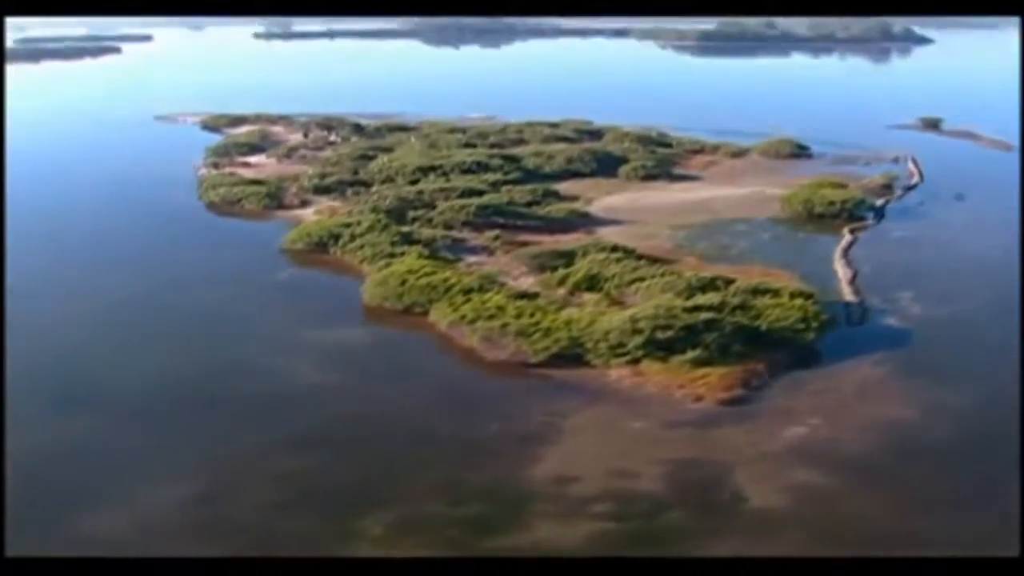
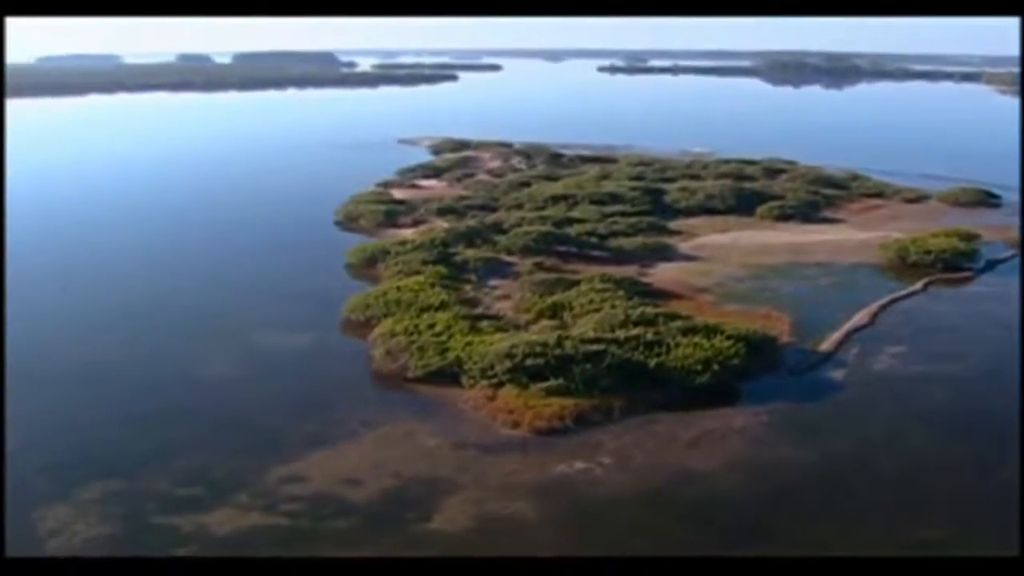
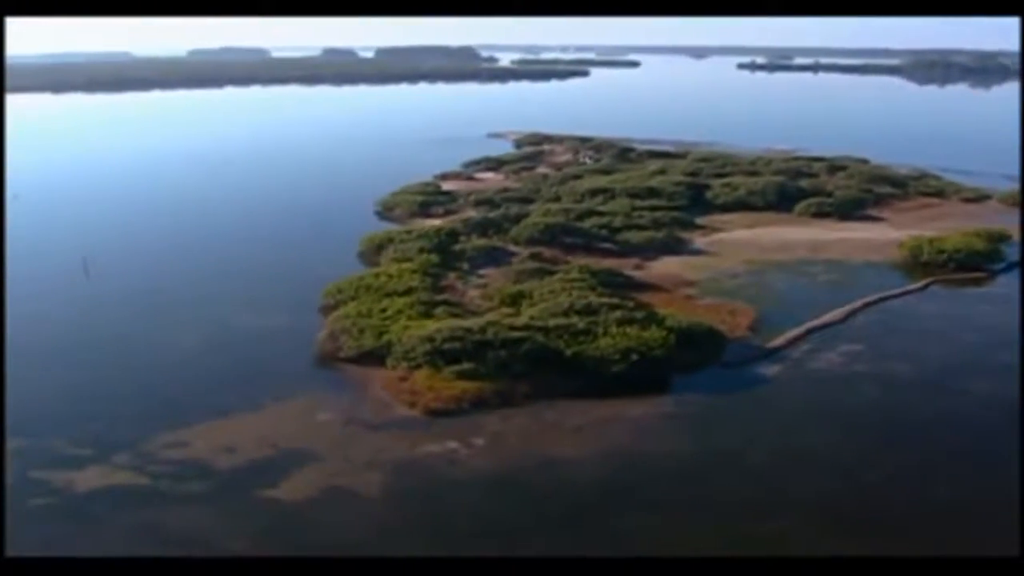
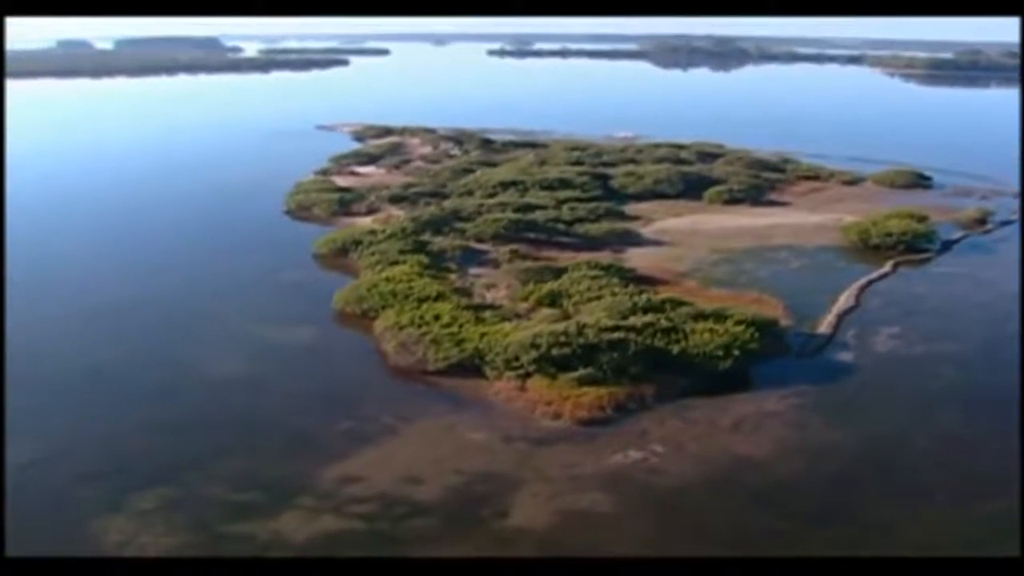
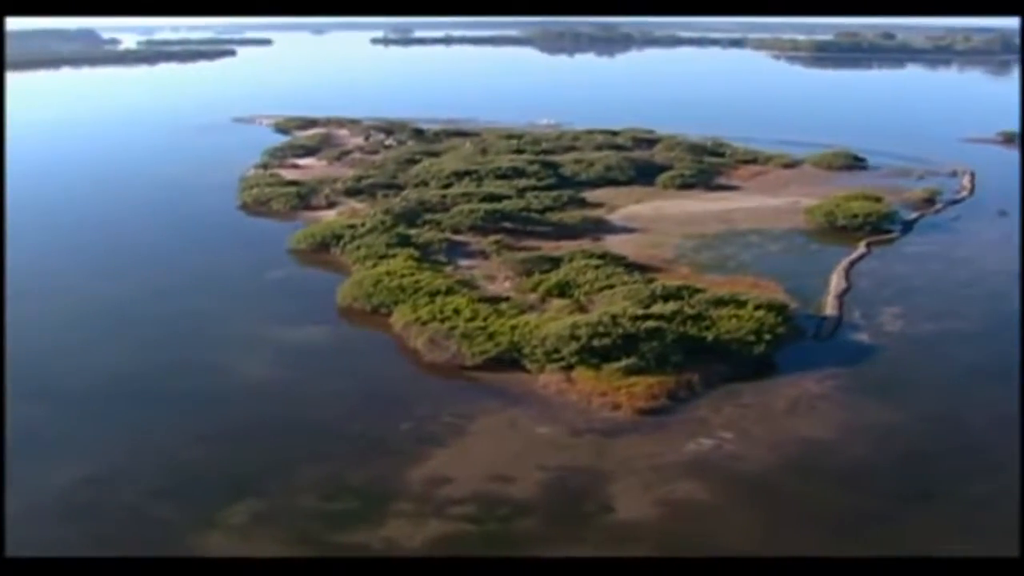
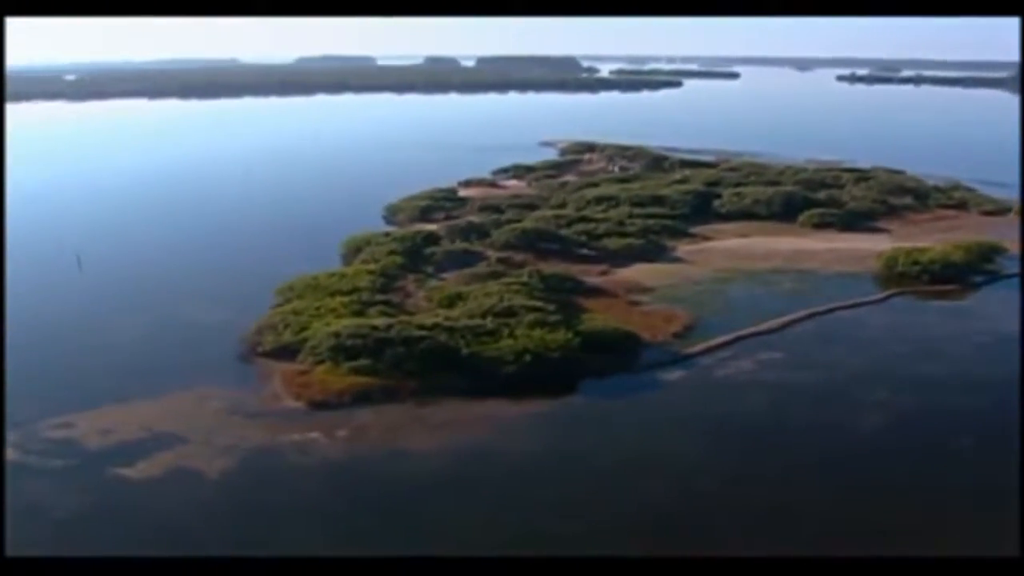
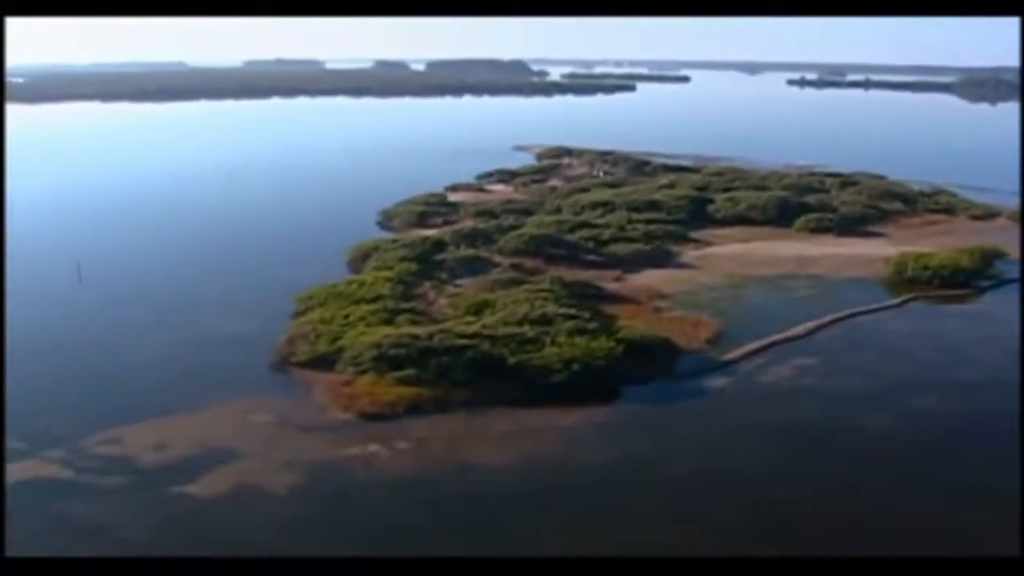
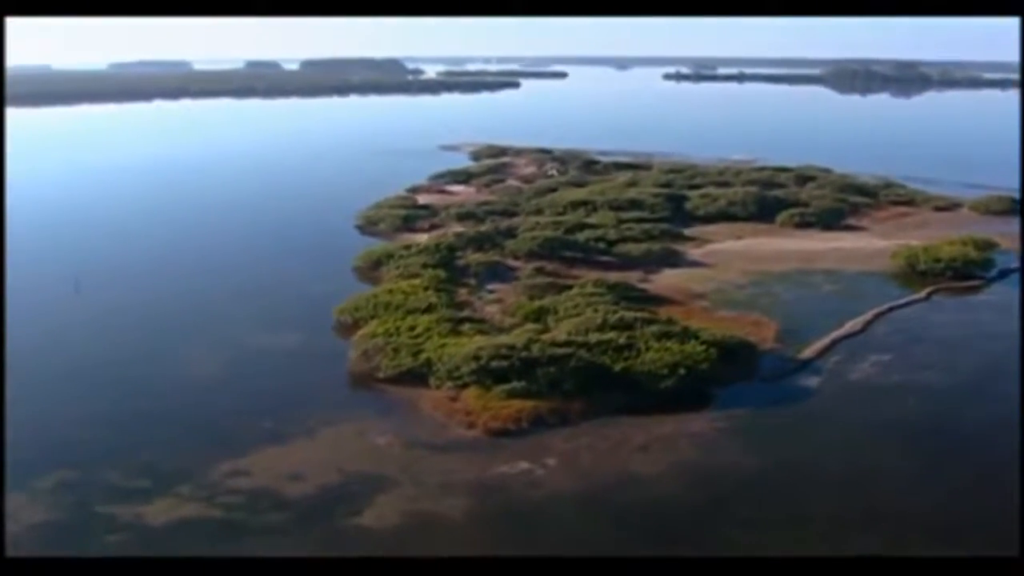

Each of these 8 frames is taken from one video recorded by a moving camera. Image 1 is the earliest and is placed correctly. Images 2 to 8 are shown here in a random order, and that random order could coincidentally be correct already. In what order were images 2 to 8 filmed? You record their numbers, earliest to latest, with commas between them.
5, 4, 2, 8, 3, 7, 6
